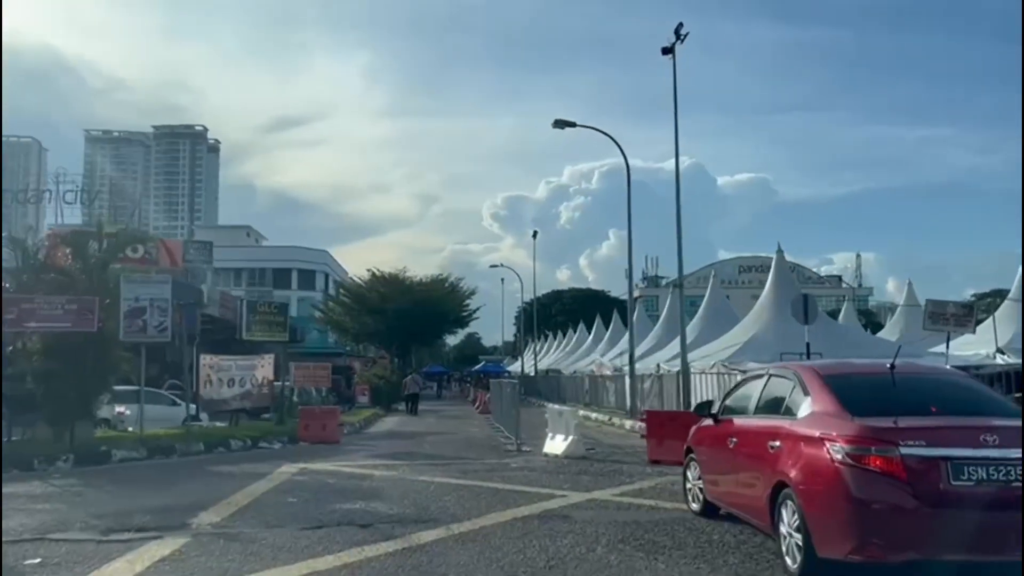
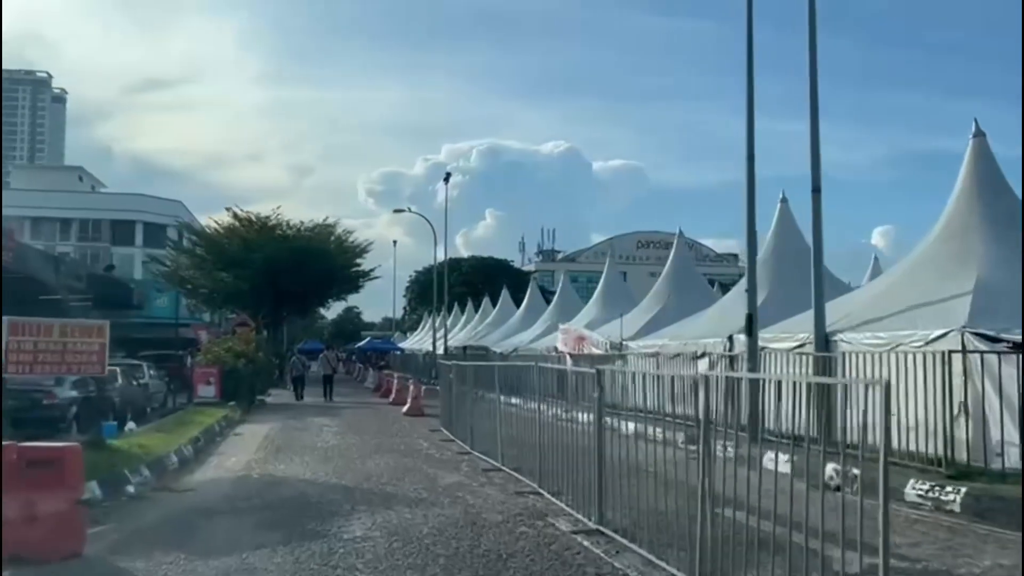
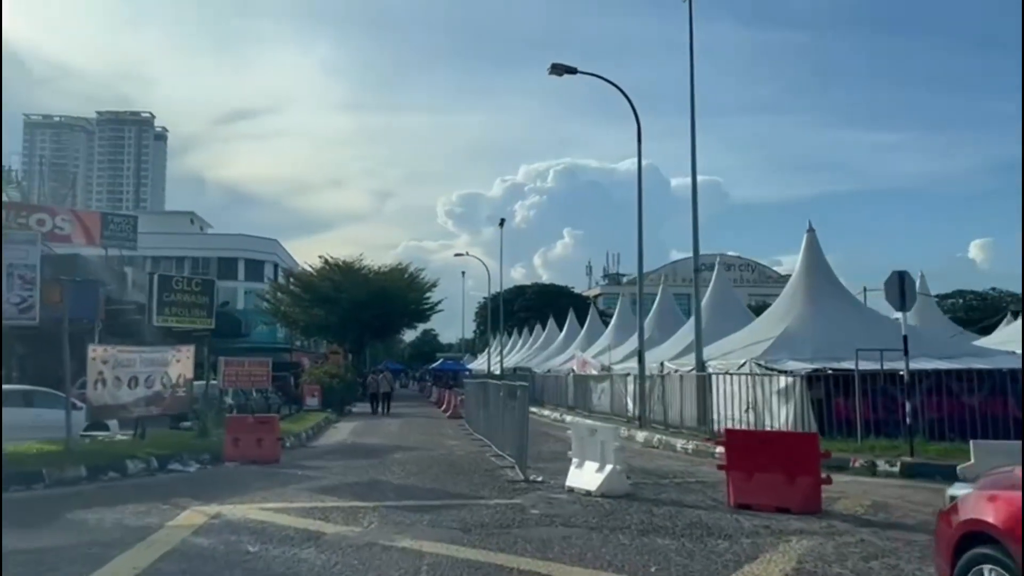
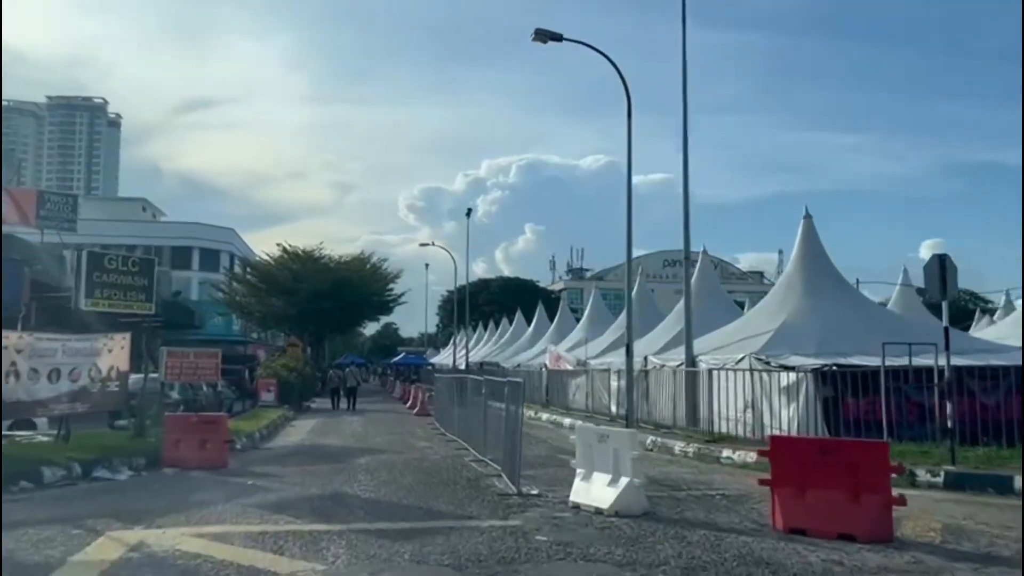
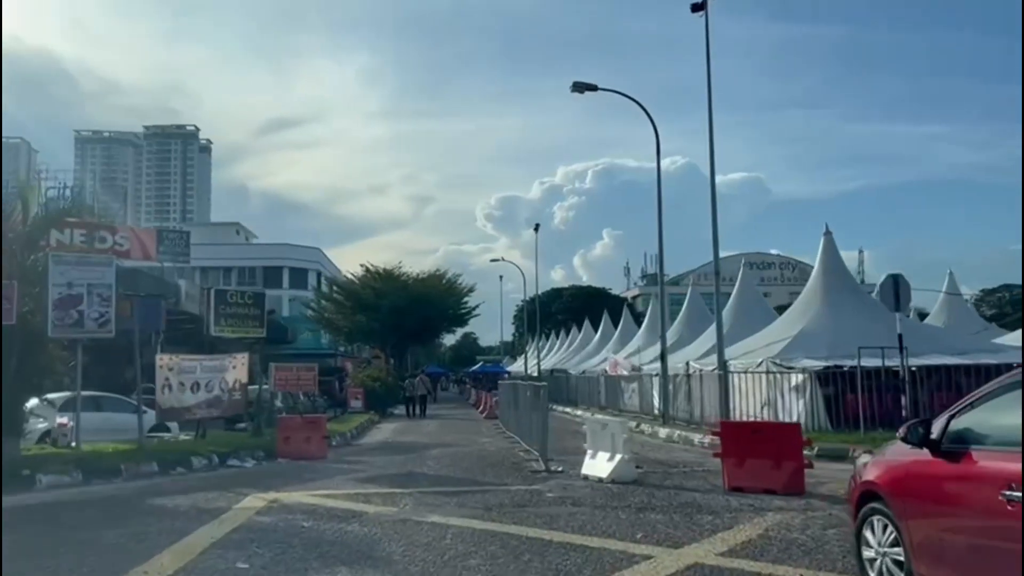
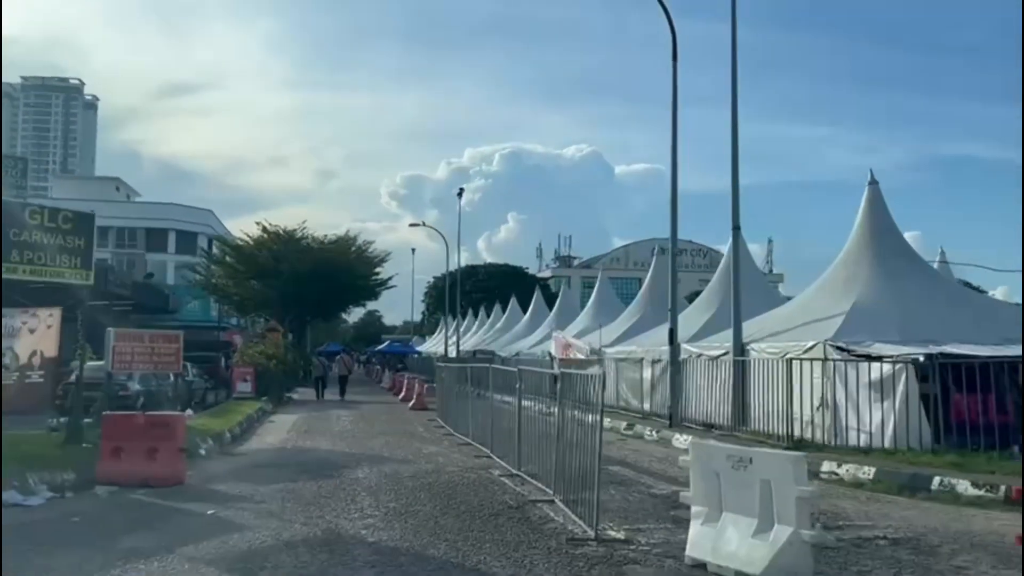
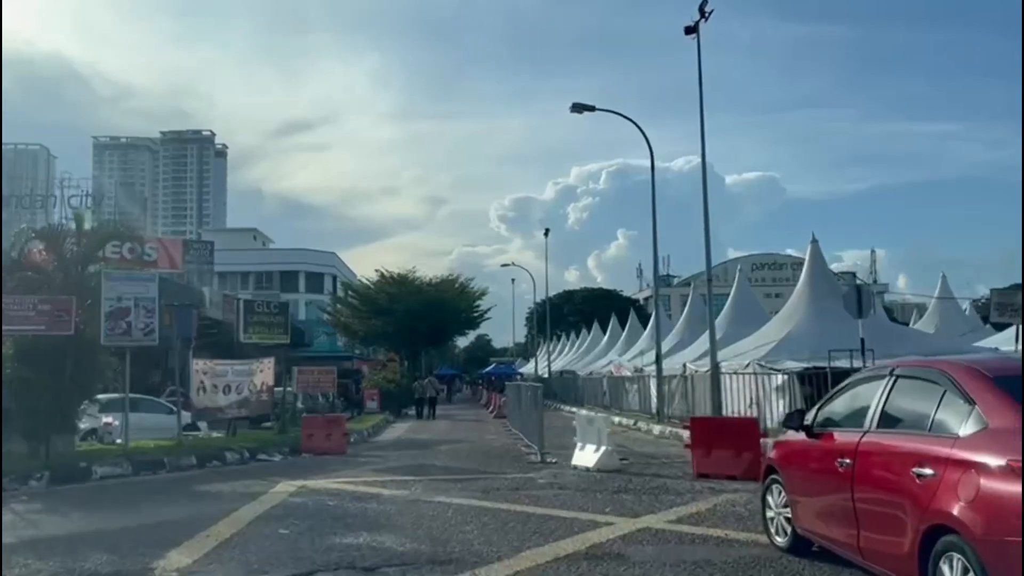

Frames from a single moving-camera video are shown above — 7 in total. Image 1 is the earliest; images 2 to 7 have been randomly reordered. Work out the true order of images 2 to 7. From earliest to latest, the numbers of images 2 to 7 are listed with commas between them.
7, 5, 3, 4, 6, 2
